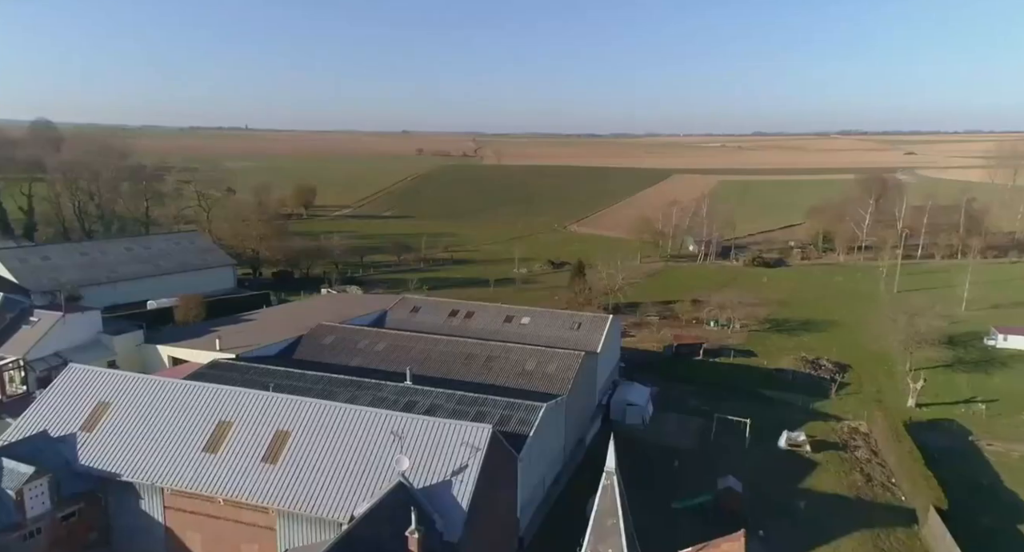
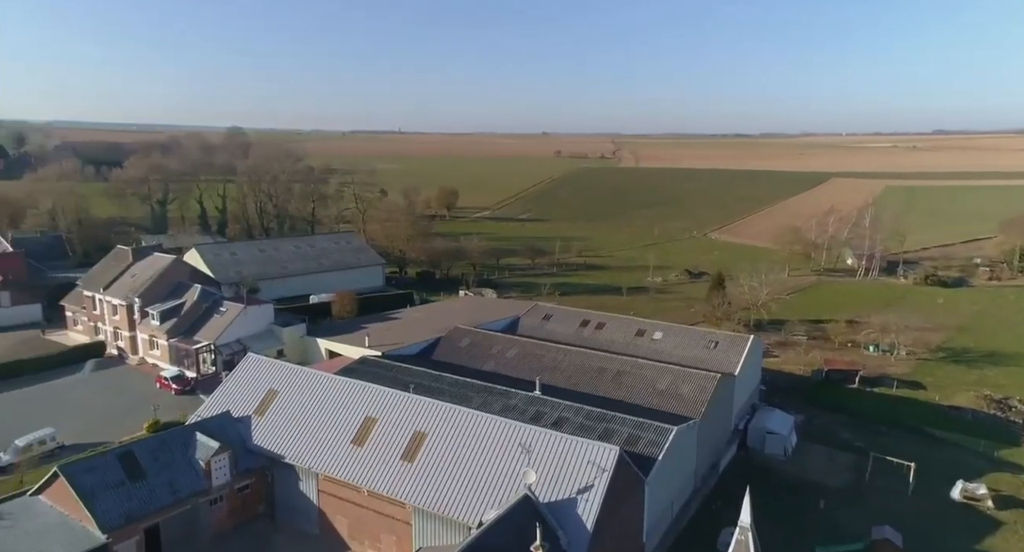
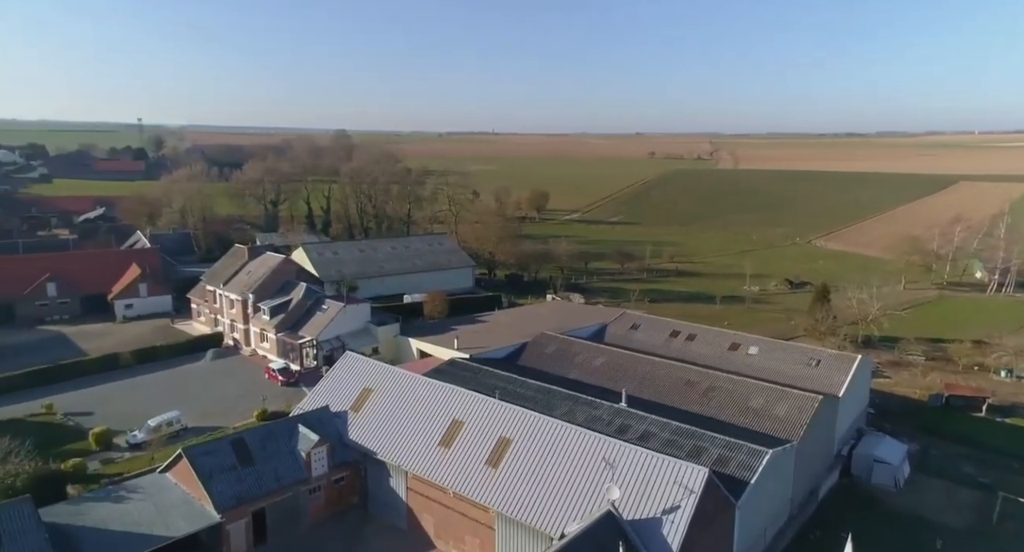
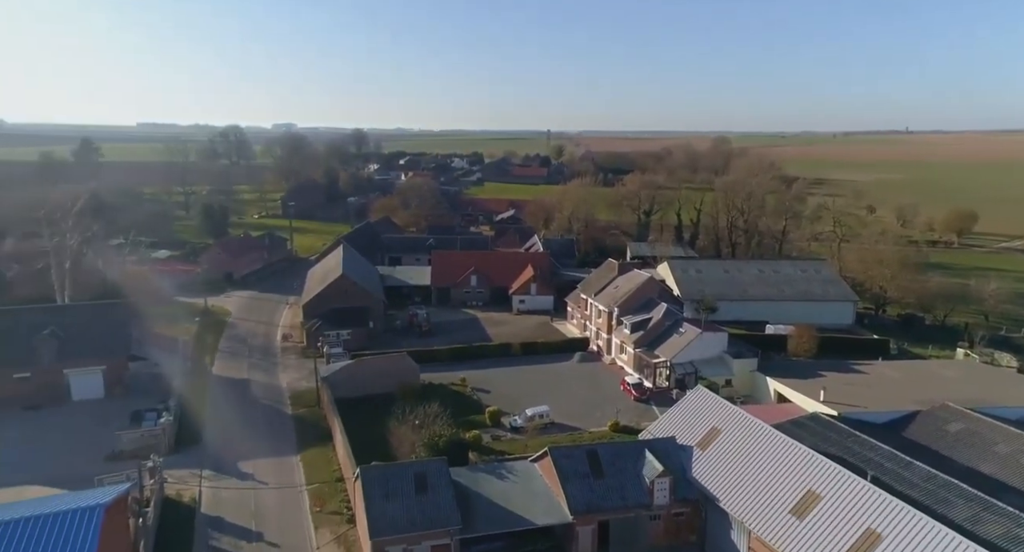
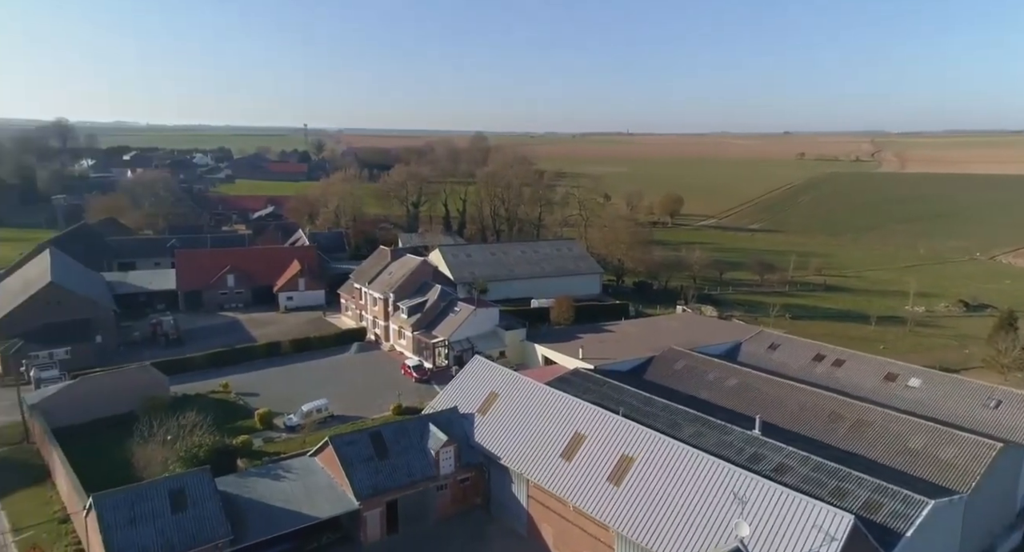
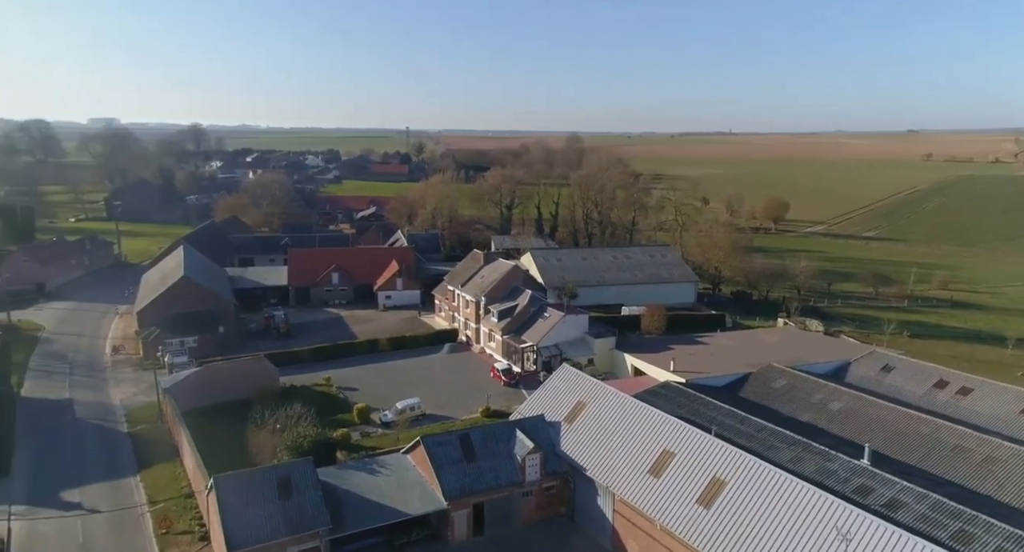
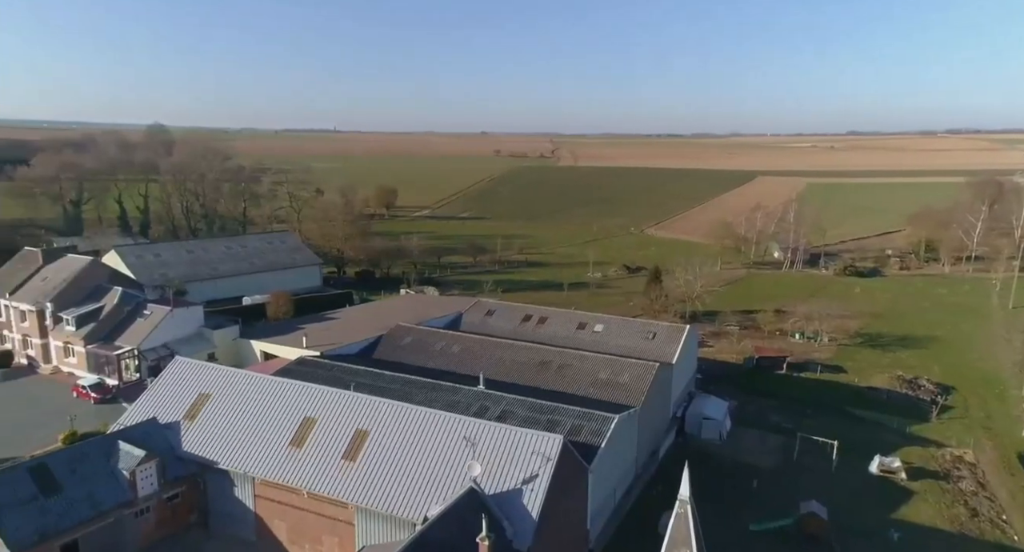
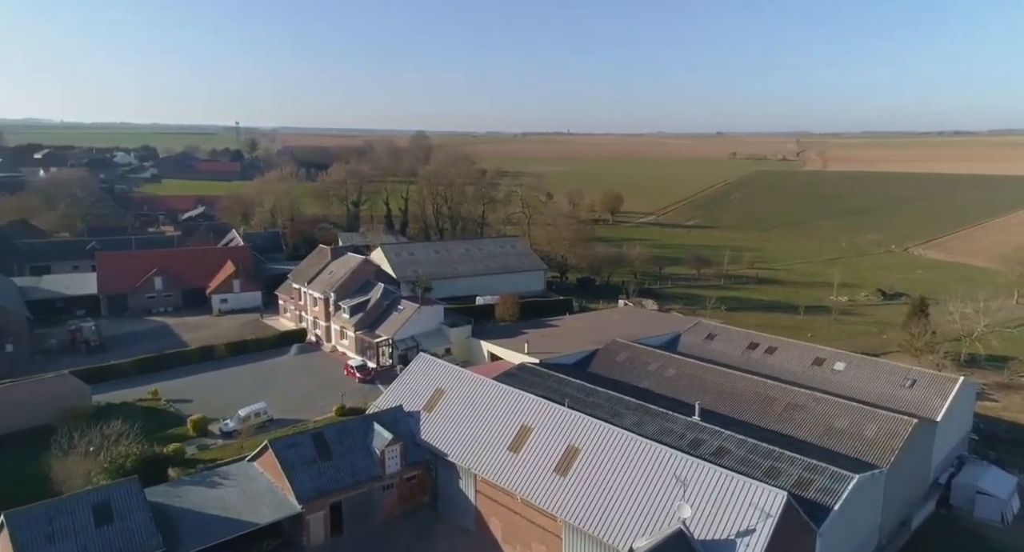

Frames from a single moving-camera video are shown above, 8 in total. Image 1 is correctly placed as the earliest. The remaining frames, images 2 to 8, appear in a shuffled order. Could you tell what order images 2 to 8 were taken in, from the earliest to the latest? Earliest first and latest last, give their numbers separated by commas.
7, 2, 3, 8, 5, 6, 4
